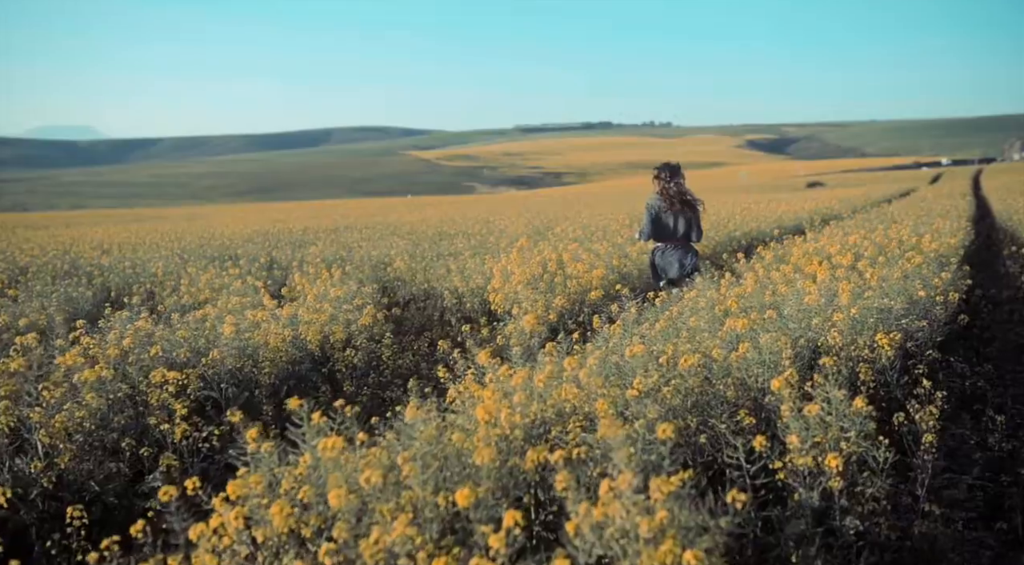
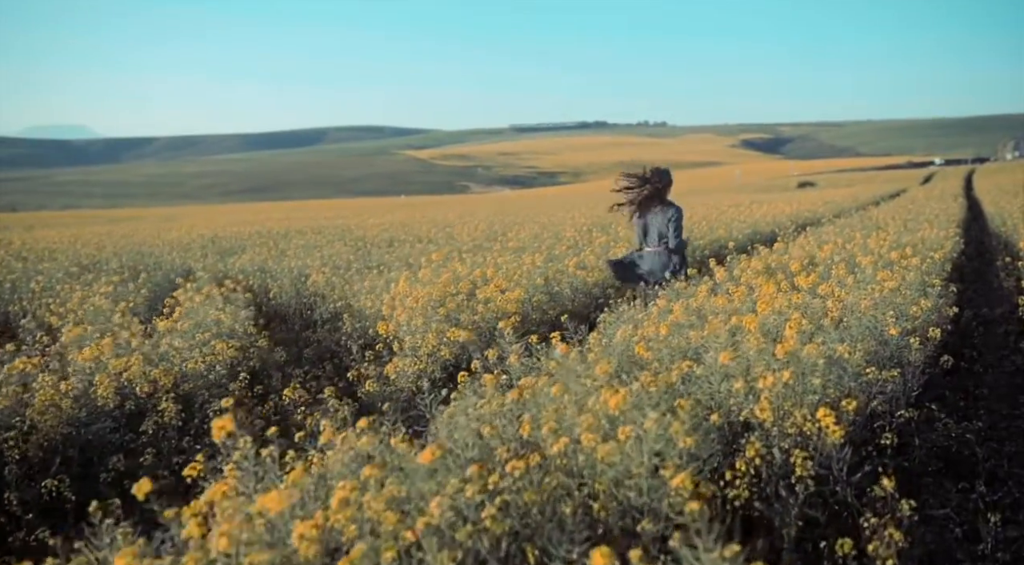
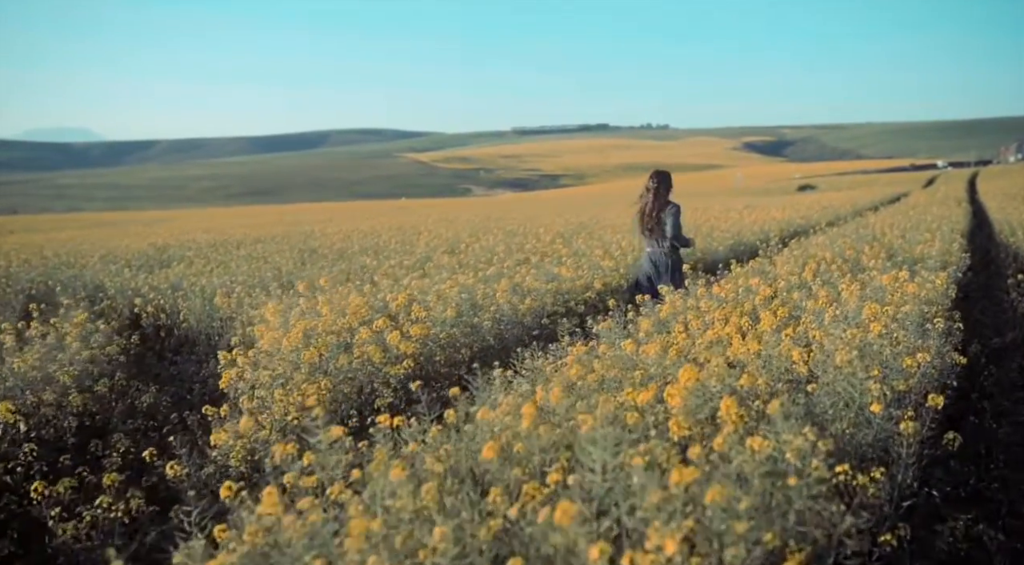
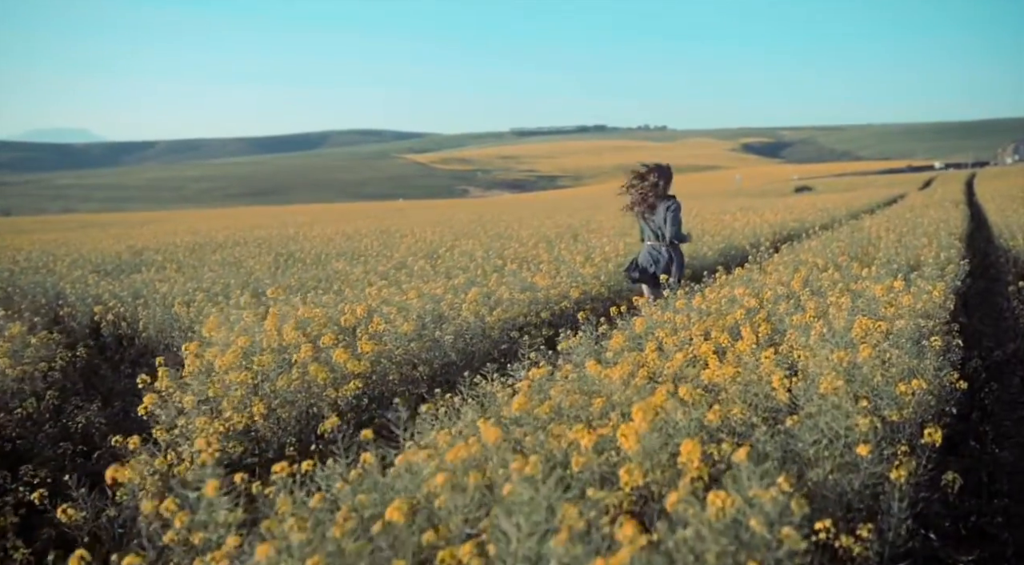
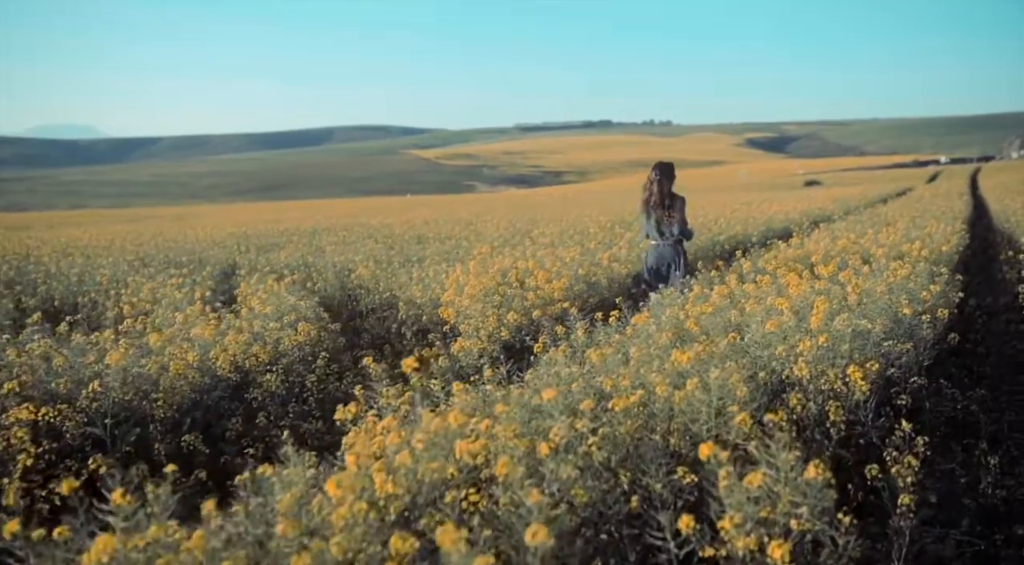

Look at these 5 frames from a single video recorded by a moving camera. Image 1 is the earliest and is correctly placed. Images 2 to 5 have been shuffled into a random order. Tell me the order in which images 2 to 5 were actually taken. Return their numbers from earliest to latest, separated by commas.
5, 2, 3, 4
